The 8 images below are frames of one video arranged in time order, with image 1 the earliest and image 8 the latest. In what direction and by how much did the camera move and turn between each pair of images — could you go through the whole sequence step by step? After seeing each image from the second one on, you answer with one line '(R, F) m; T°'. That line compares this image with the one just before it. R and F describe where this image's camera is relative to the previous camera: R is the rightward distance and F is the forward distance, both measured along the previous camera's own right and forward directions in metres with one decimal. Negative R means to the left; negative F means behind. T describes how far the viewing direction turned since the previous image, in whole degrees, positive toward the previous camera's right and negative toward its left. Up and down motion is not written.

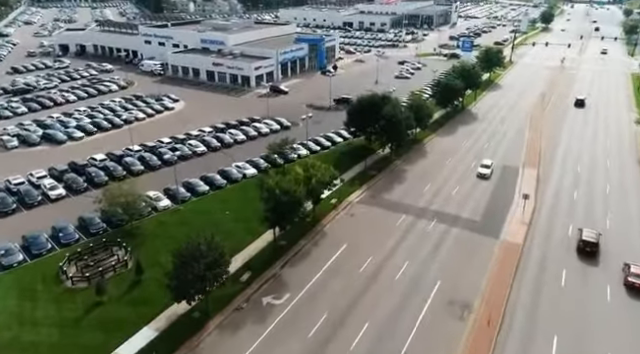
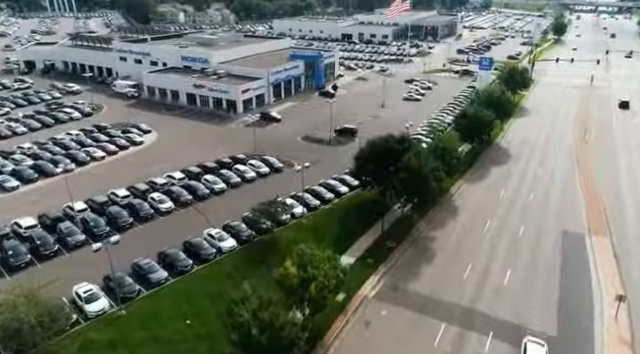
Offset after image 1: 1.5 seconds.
(-0.2, +10.8) m; 0°
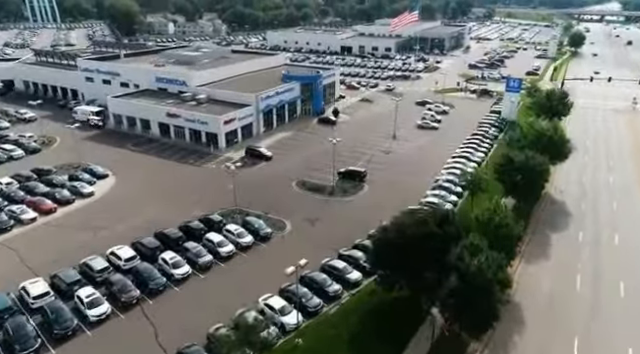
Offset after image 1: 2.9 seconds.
(-0.3, +11.5) m; 0°
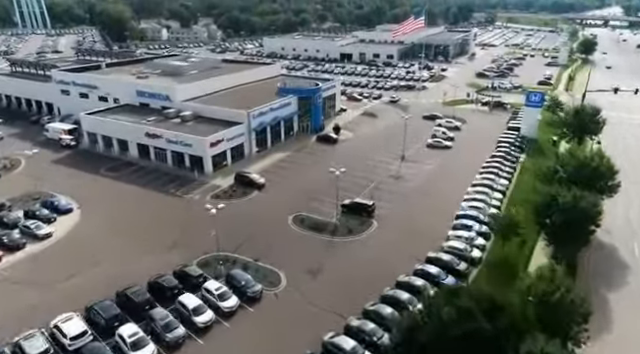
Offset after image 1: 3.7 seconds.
(-0.2, +6.5) m; 0°
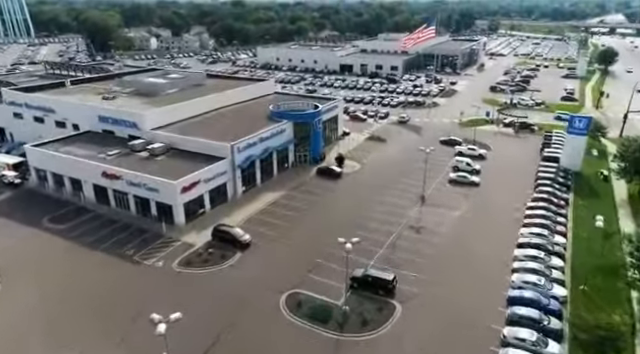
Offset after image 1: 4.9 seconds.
(-0.3, +9.9) m; 0°
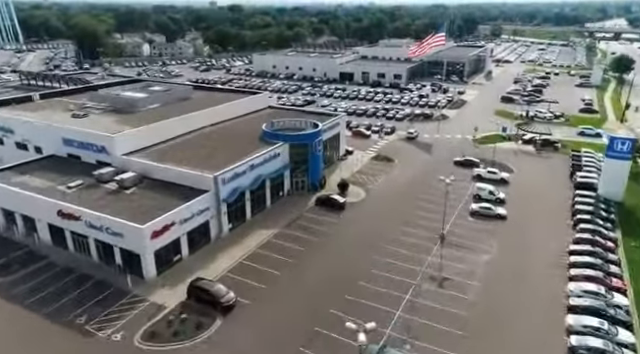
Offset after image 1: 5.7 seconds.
(-0.2, +6.7) m; 0°
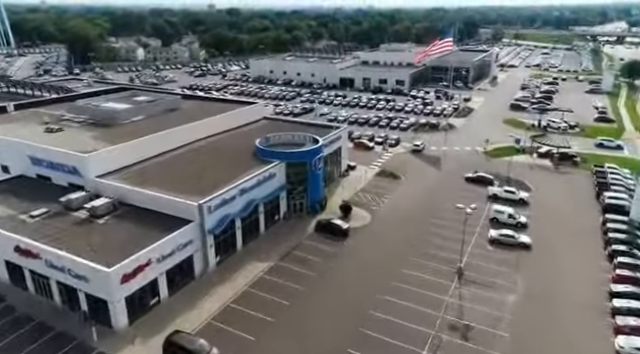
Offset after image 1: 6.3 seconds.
(-0.1, +4.6) m; 0°
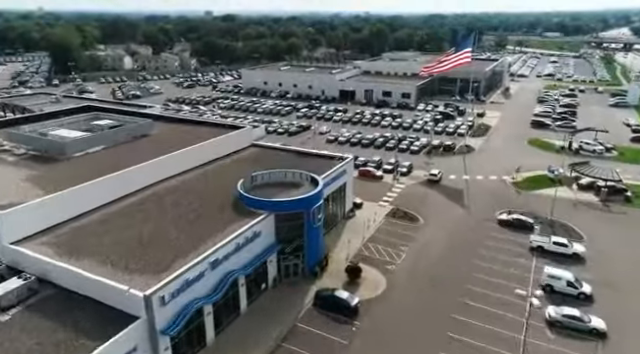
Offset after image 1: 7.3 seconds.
(-0.2, +9.3) m; 0°
